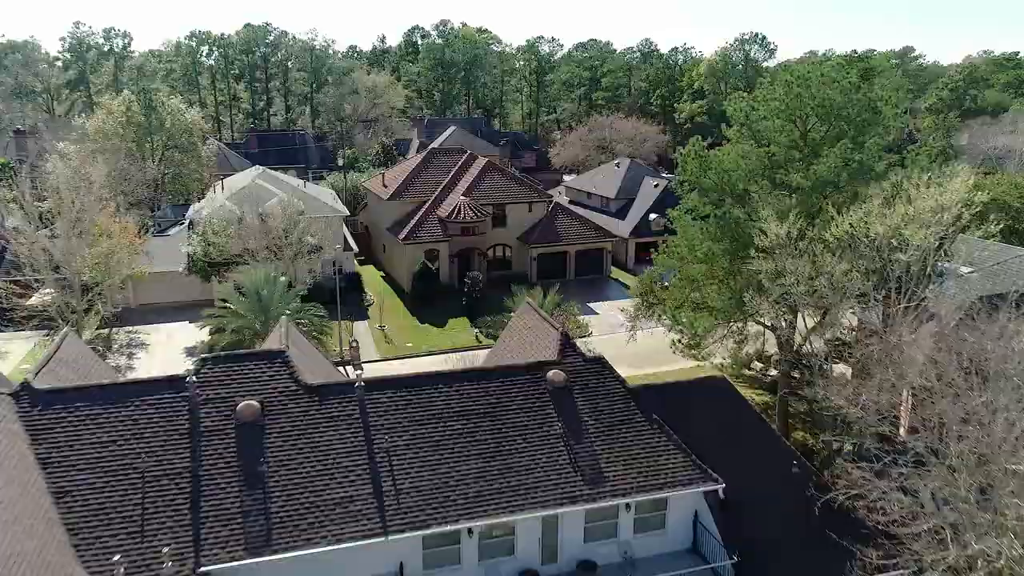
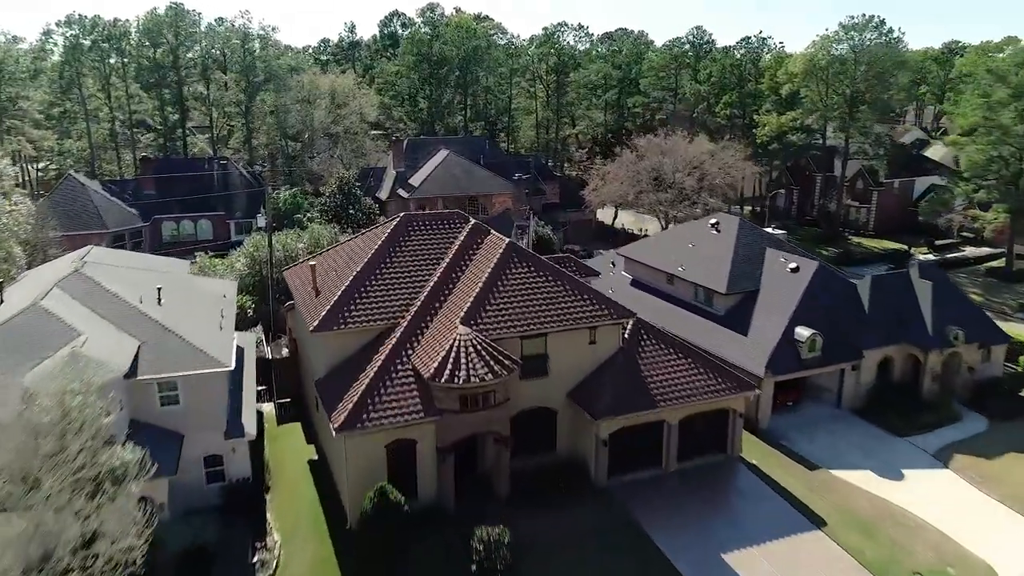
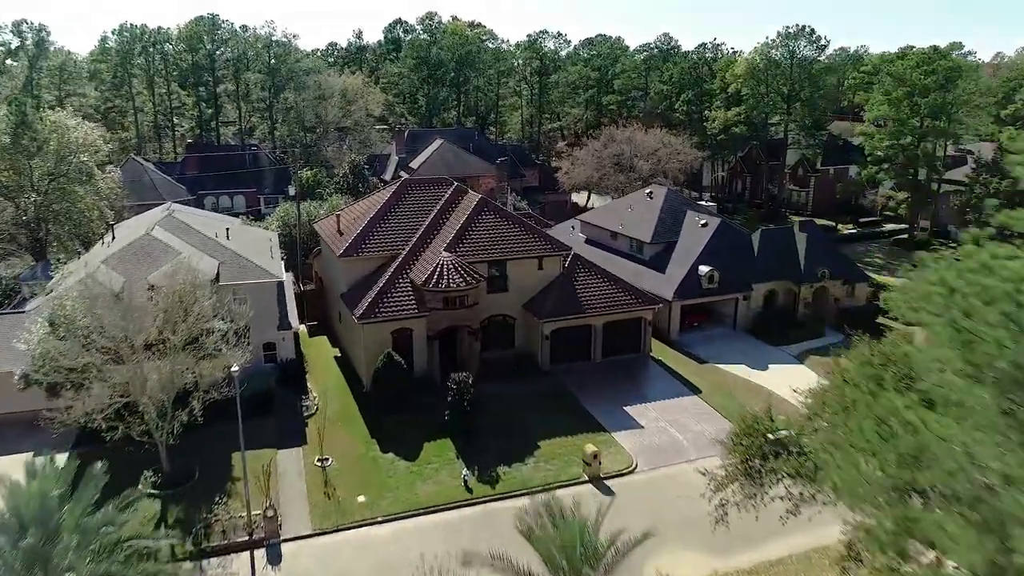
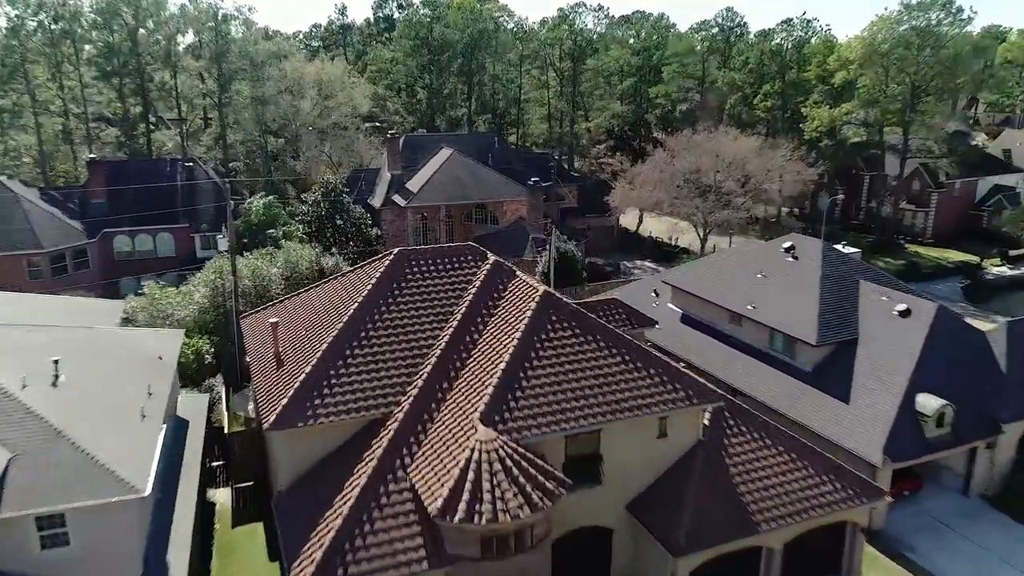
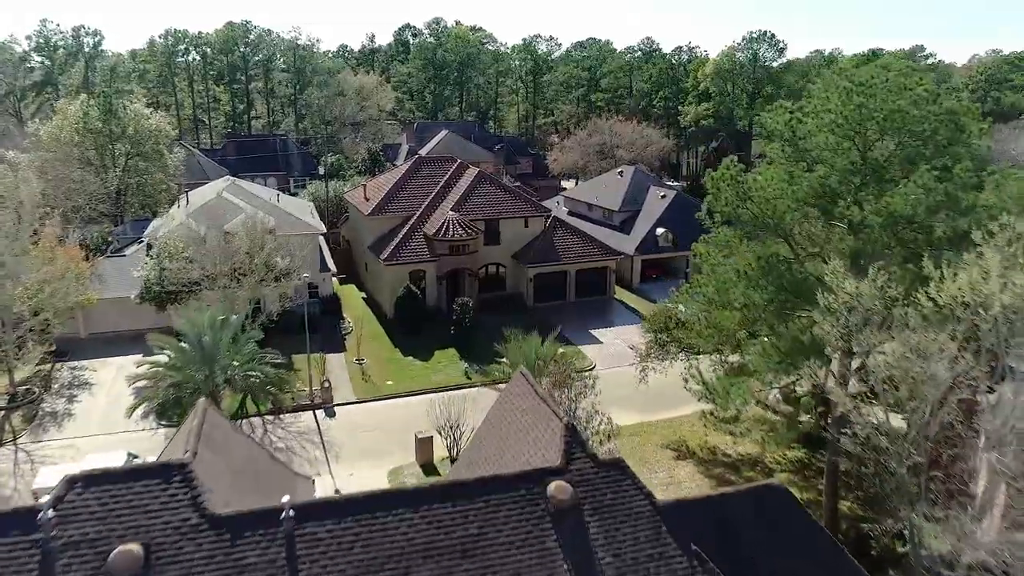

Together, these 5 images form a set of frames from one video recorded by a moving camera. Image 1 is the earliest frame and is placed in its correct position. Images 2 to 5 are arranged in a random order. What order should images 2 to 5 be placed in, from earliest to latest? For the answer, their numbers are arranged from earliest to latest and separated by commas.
5, 3, 2, 4
